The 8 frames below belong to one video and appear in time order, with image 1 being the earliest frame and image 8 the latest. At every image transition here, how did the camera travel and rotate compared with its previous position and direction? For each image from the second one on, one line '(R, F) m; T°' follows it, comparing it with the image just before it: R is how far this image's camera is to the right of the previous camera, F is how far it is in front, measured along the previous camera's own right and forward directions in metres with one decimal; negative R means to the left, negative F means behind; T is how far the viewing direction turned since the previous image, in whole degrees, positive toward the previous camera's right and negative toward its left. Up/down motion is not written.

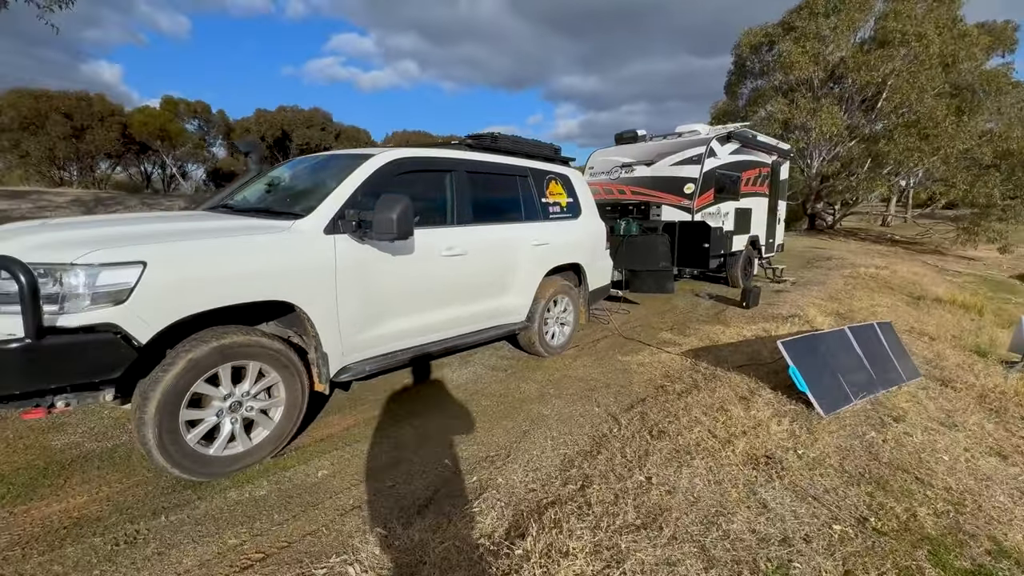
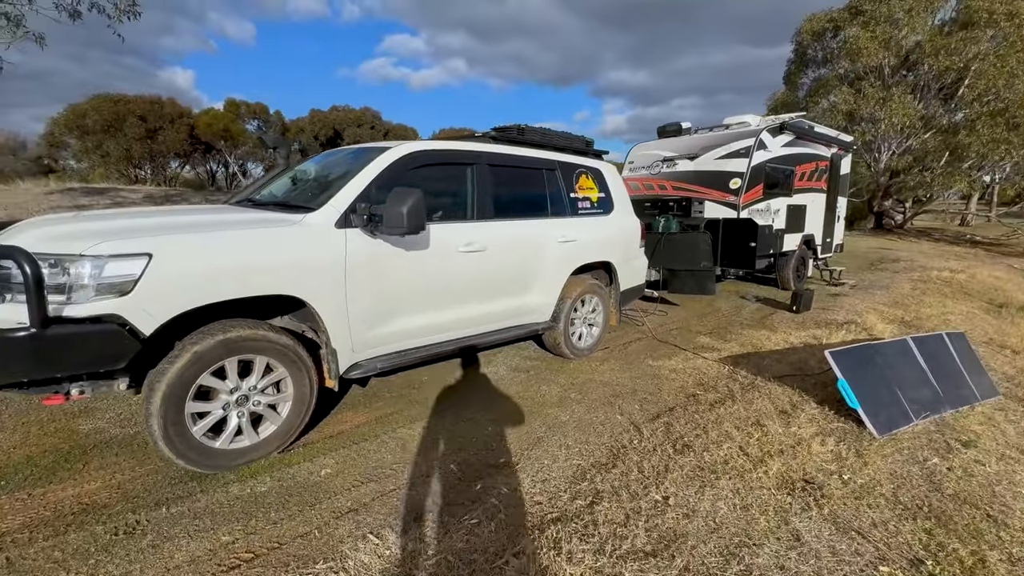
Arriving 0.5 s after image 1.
(+0.2, +0.2) m; -5°
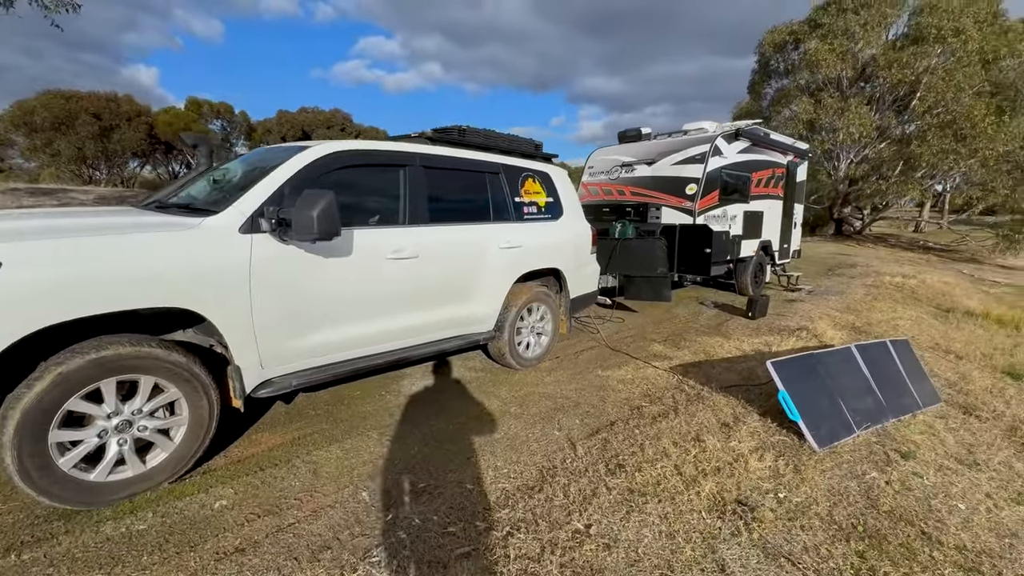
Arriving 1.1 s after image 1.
(+0.4, +0.2) m; +3°
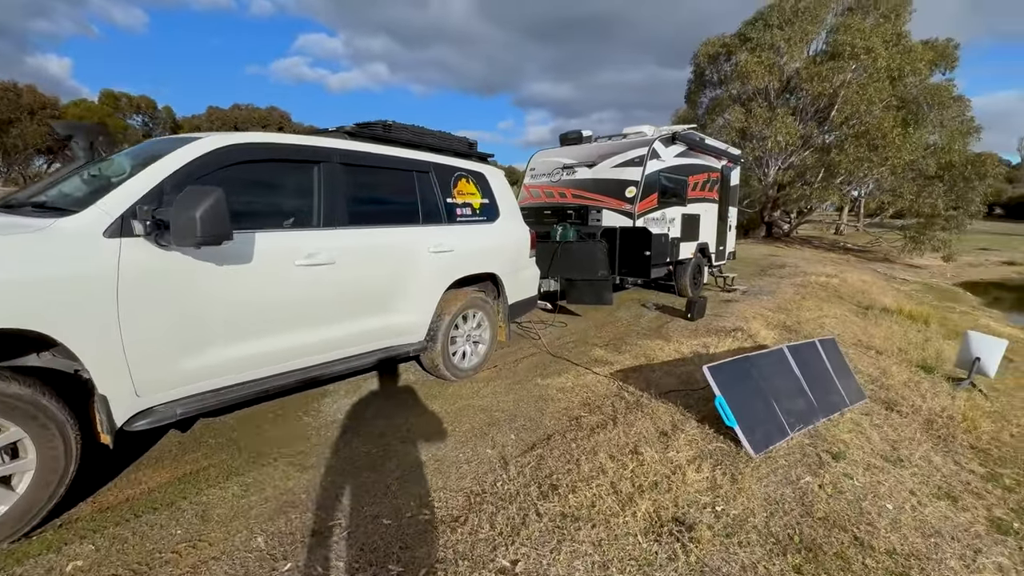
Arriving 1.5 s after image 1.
(+0.2, +0.3) m; +6°
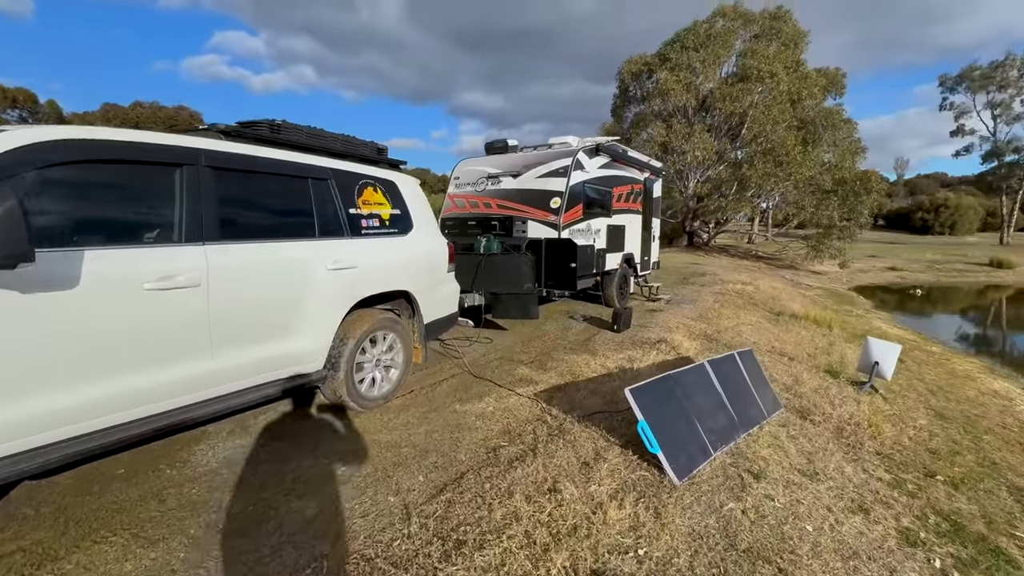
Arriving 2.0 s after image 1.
(+0.2, +0.3) m; +8°
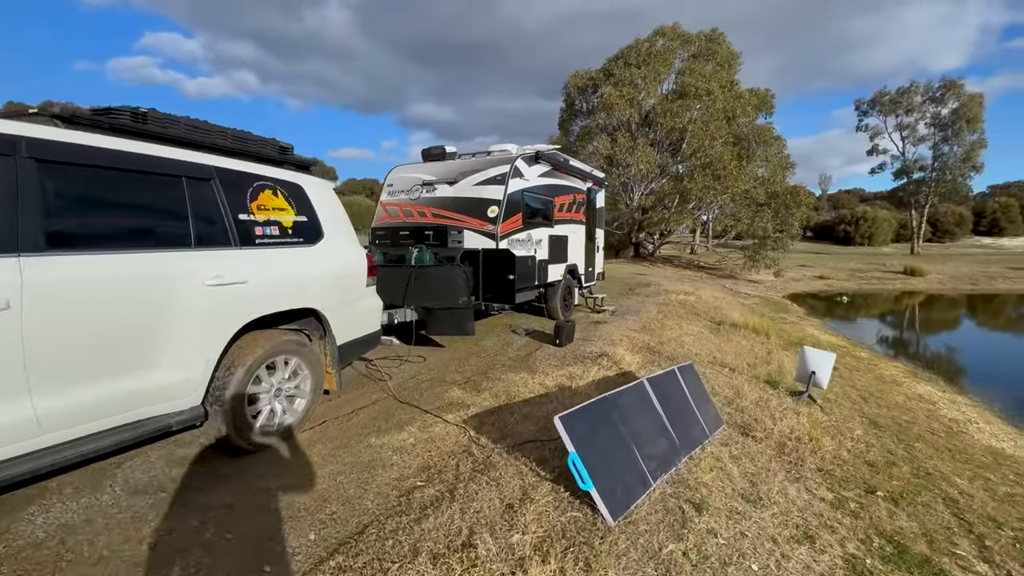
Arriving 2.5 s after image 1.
(+0.3, +0.4) m; +6°
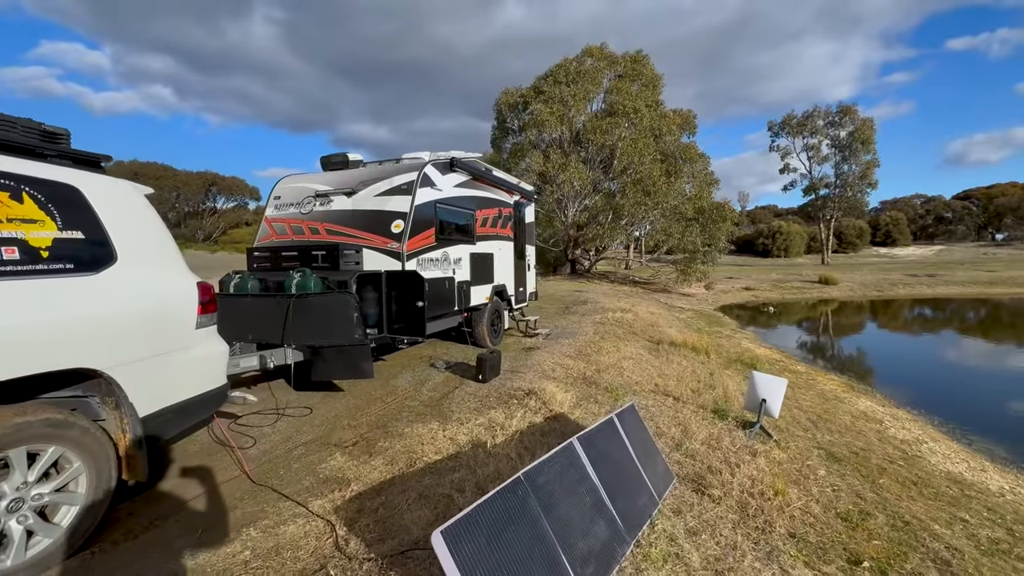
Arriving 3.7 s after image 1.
(+0.4, +1.0) m; +7°
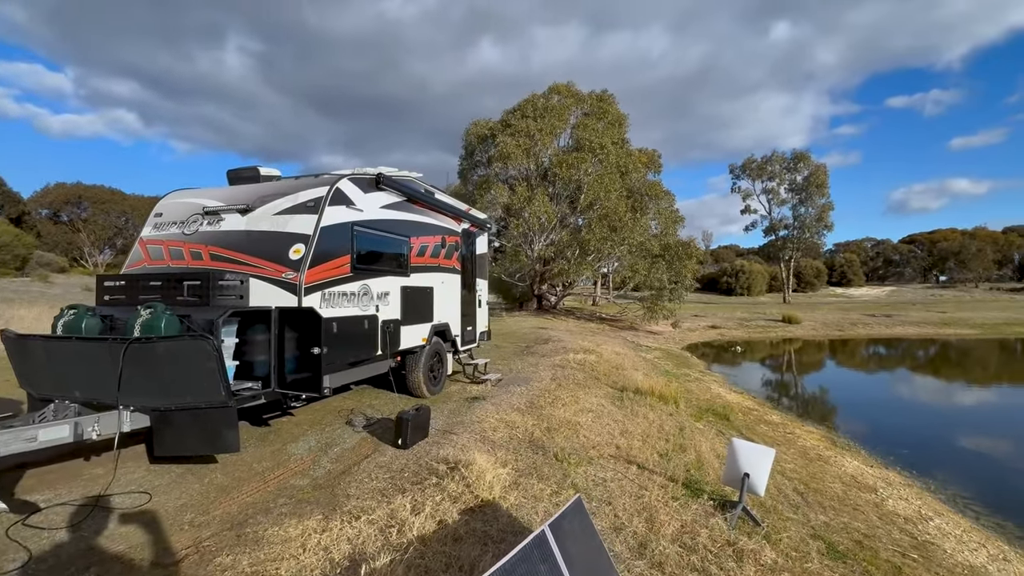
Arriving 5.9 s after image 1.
(+0.4, +1.1) m; +4°
